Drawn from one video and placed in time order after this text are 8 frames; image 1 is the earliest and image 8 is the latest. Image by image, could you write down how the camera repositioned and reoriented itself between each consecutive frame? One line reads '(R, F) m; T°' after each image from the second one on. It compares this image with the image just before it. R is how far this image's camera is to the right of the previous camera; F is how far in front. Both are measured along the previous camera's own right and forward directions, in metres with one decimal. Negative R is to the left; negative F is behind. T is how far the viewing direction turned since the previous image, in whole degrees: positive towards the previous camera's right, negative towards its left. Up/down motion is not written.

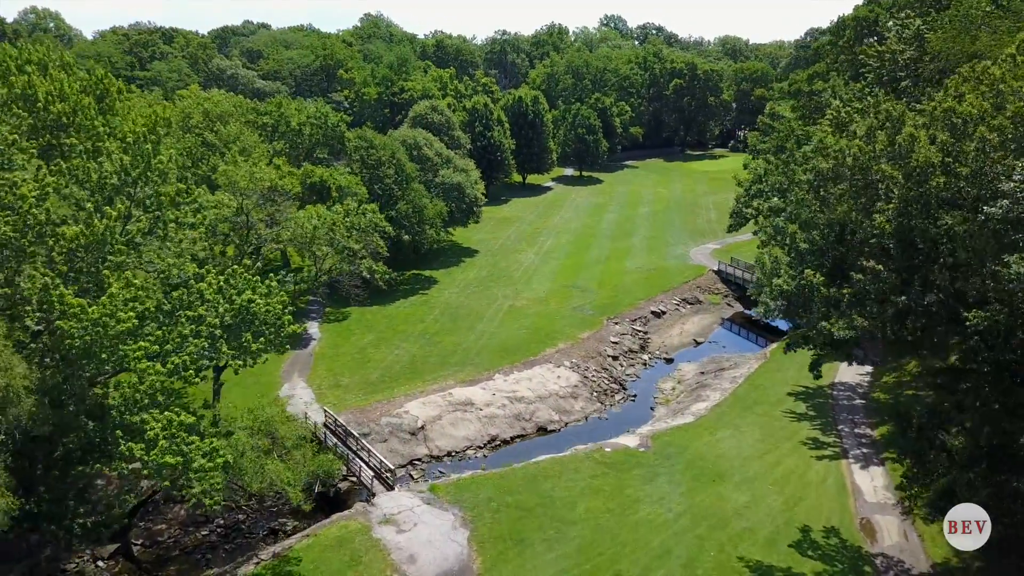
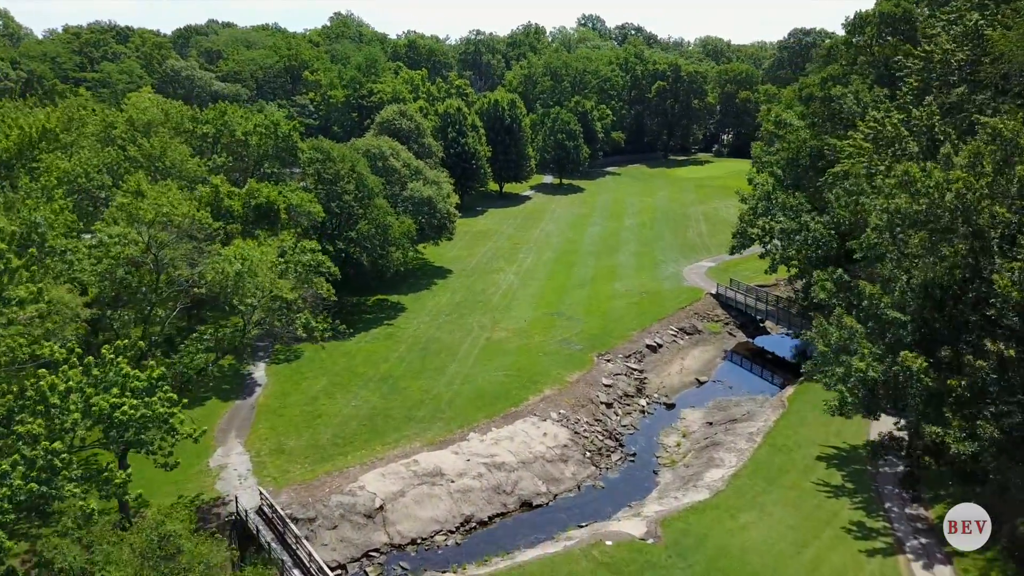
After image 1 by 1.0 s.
(0.0, +5.4) m; +2°
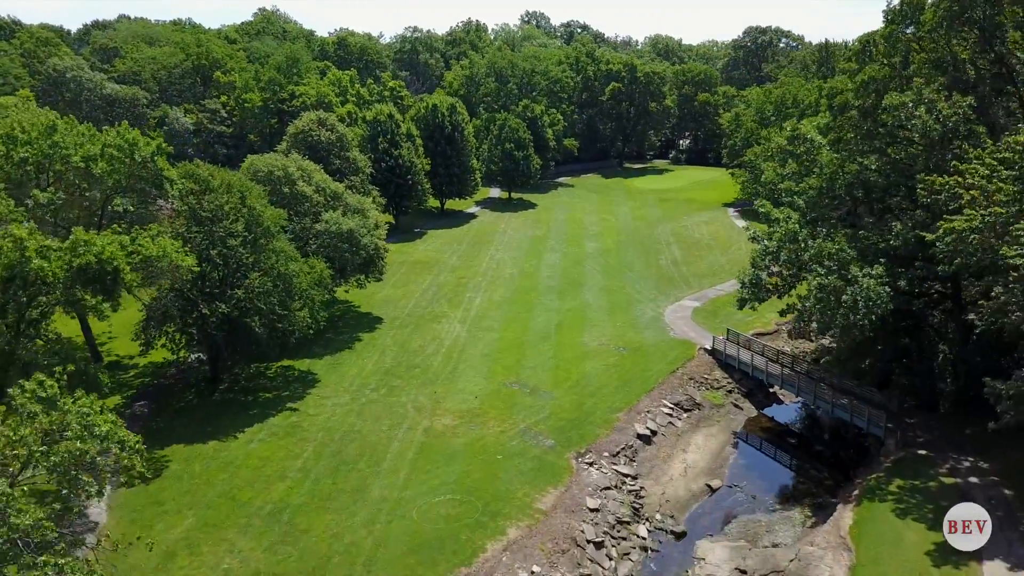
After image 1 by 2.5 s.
(0.0, +10.1) m; +4°
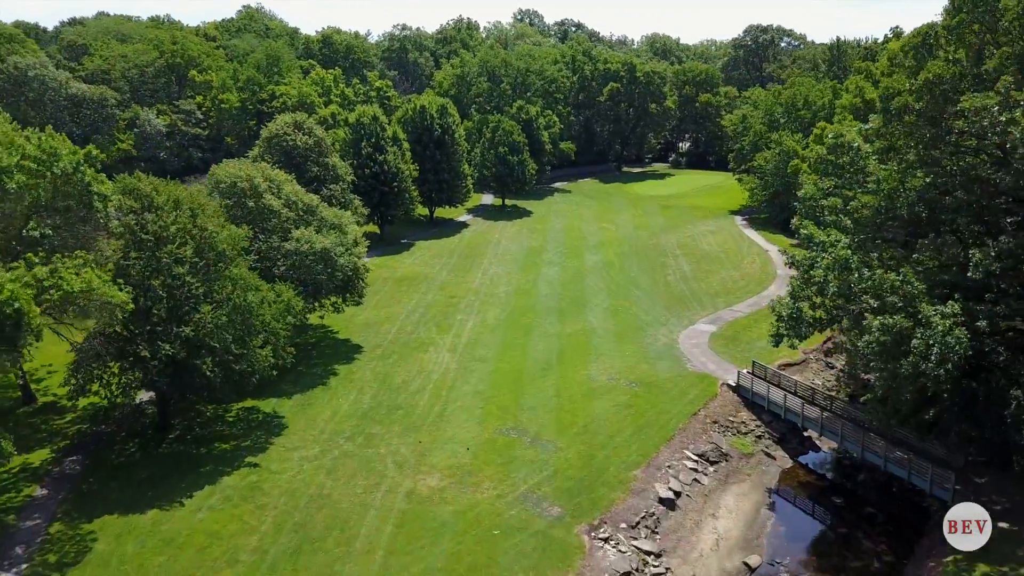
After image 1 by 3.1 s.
(-0.2, +4.7) m; +1°
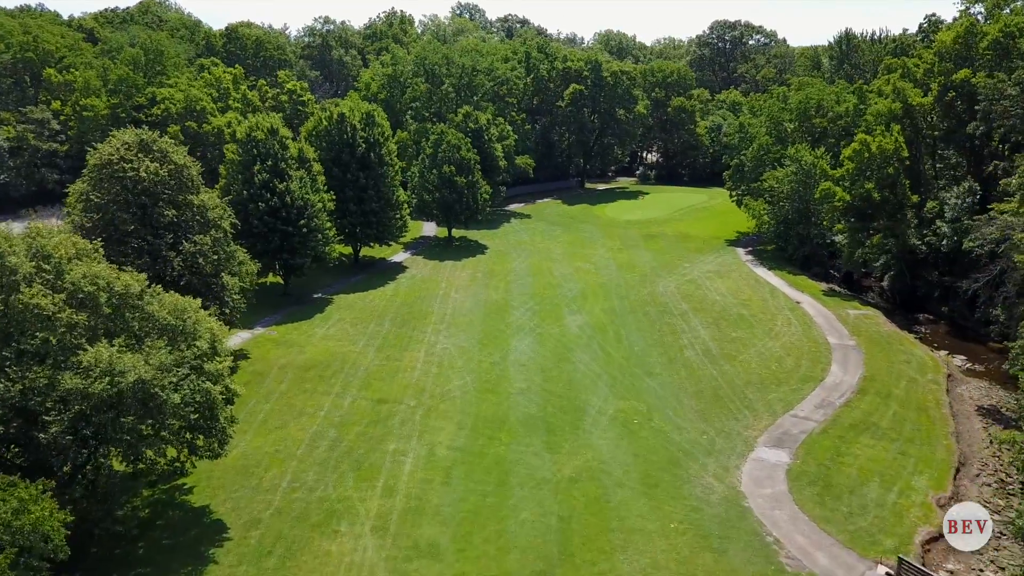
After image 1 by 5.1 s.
(-0.7, +15.3) m; +4°
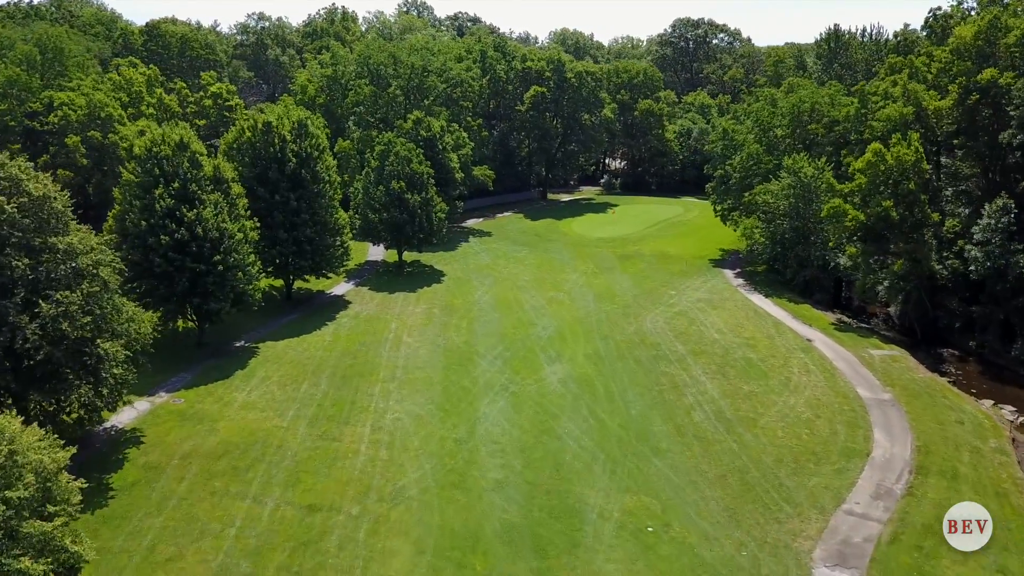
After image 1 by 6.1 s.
(-0.6, +7.4) m; +3°
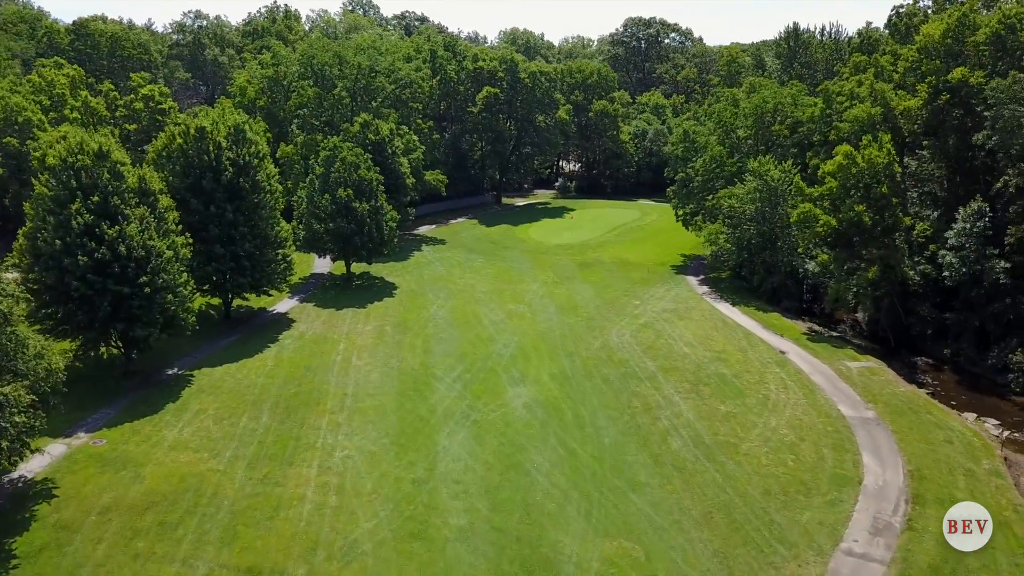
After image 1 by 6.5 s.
(-0.3, +2.6) m; +3°
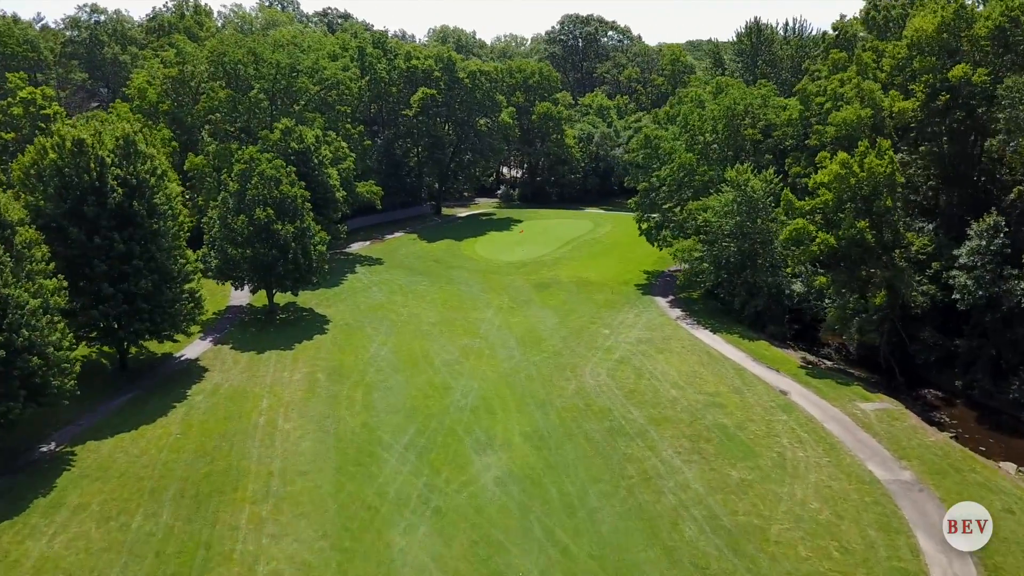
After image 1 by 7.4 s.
(-1.1, +6.1) m; +5°
